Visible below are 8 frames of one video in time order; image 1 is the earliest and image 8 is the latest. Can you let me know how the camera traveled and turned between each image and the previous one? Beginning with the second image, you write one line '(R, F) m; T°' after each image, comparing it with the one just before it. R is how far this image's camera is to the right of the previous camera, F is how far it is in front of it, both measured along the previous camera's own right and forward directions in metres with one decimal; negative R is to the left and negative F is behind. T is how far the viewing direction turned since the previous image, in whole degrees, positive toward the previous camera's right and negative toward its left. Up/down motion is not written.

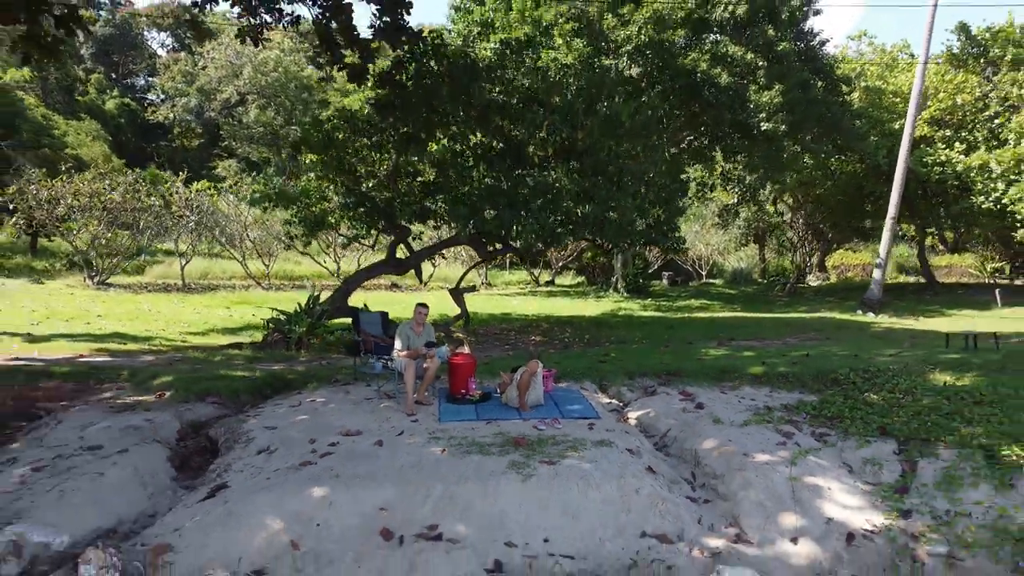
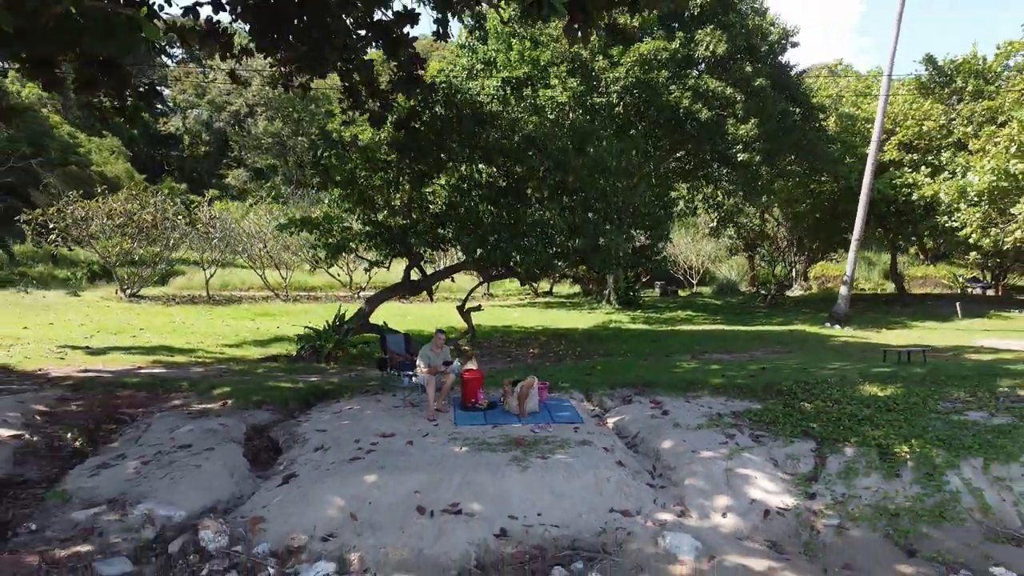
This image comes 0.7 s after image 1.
(0.0, -1.4) m; 0°
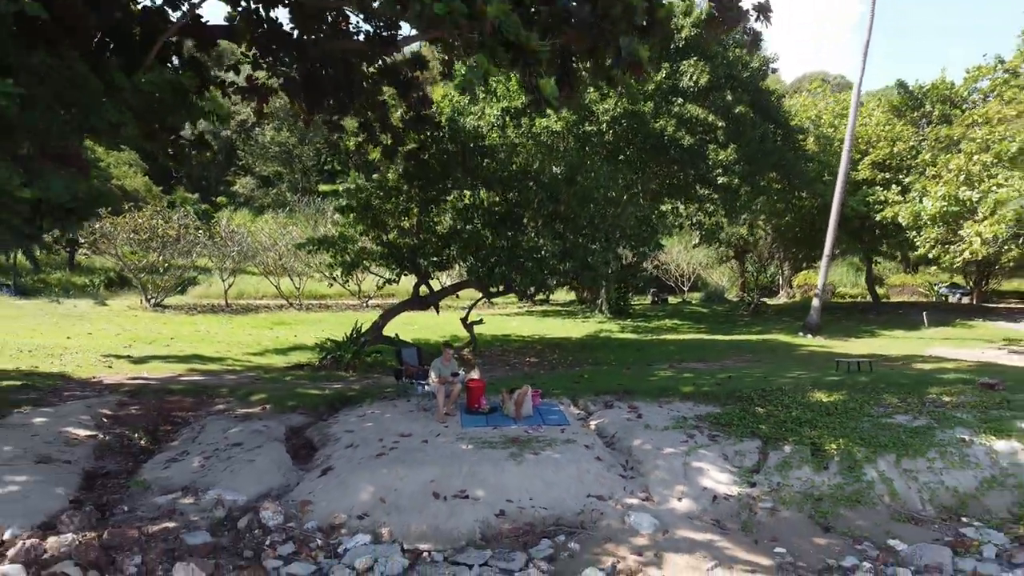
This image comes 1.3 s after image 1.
(0.0, -1.3) m; 0°
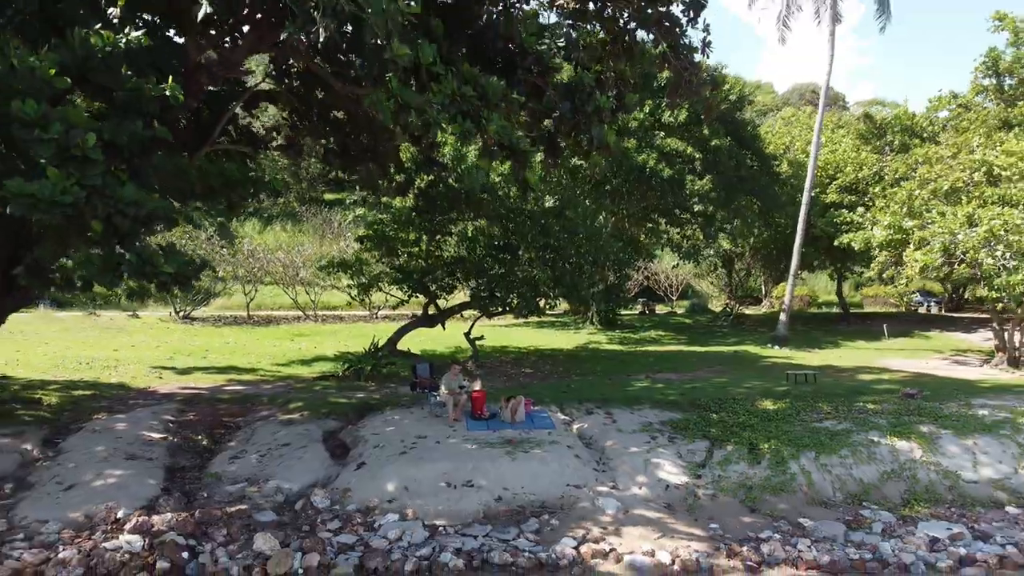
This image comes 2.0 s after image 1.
(+0.1, -1.8) m; 0°
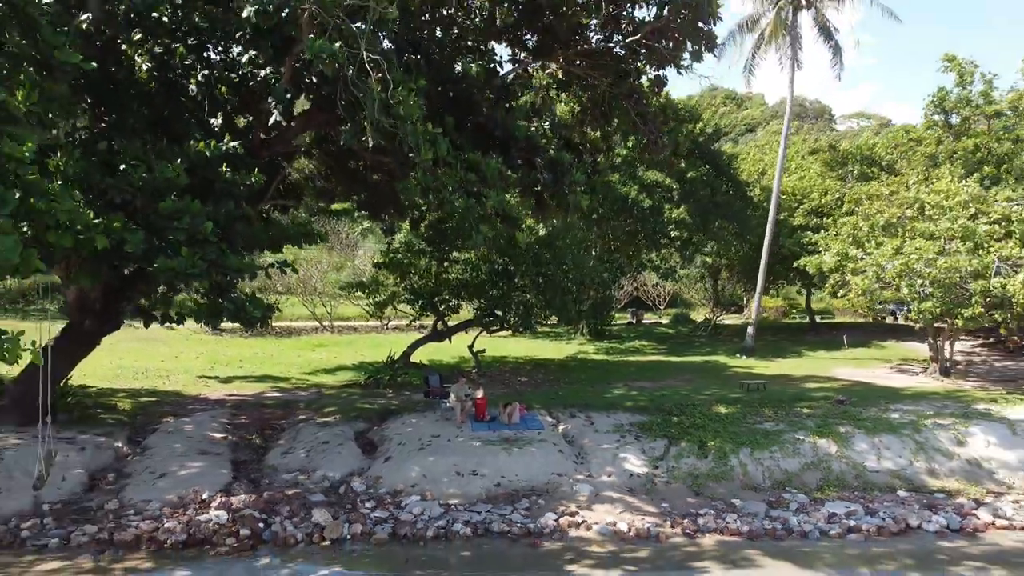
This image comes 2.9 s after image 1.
(+0.1, -2.3) m; 0°
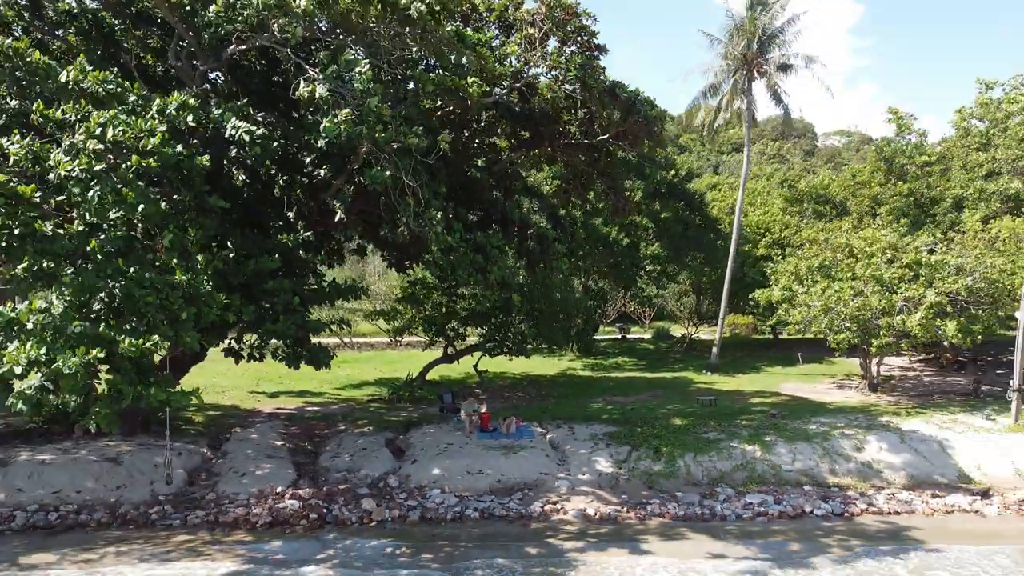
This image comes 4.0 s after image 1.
(+0.1, -3.3) m; 0°
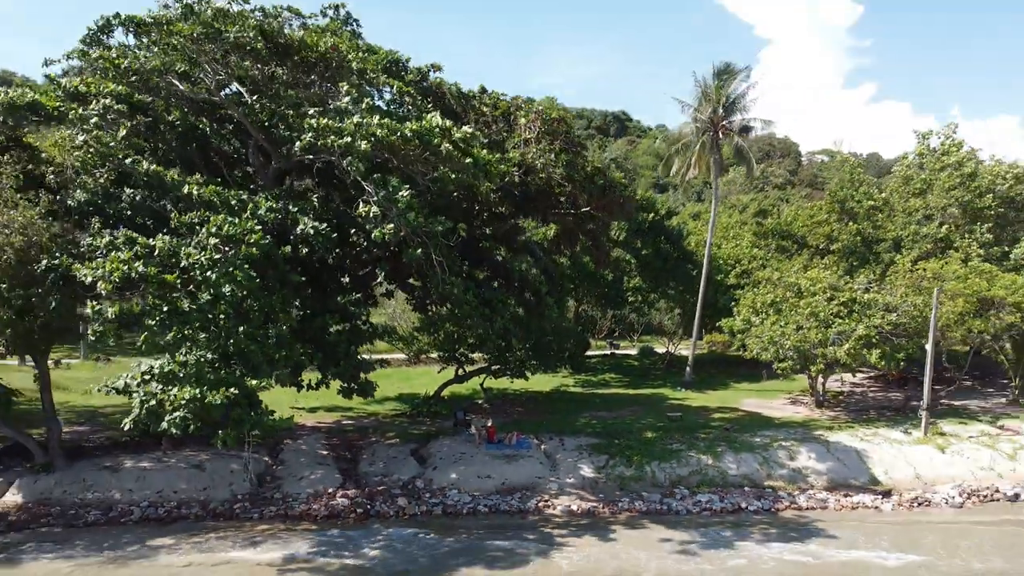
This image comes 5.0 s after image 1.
(0.0, -3.6) m; 0°
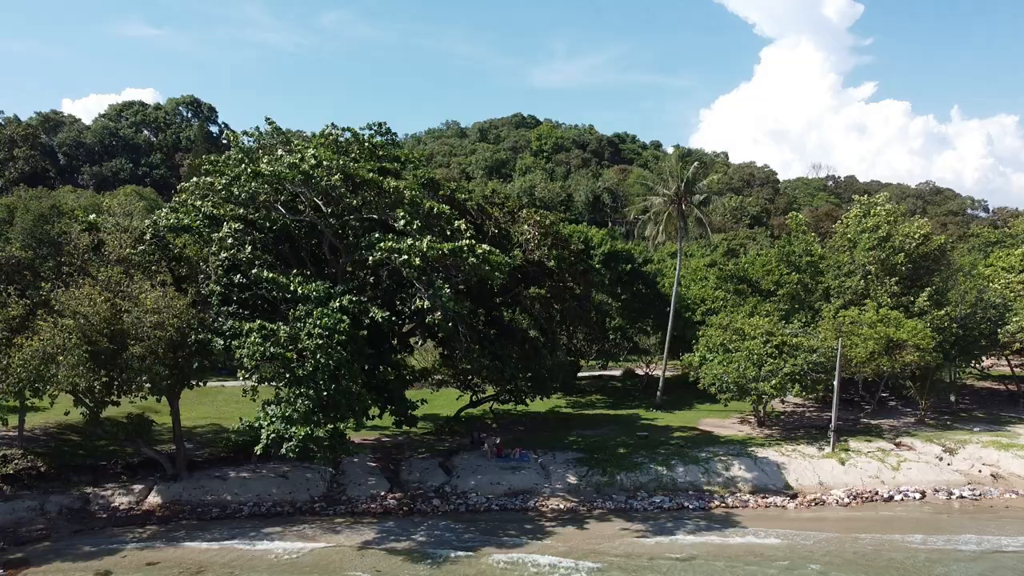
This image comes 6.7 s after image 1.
(-0.1, -6.0) m; 0°
